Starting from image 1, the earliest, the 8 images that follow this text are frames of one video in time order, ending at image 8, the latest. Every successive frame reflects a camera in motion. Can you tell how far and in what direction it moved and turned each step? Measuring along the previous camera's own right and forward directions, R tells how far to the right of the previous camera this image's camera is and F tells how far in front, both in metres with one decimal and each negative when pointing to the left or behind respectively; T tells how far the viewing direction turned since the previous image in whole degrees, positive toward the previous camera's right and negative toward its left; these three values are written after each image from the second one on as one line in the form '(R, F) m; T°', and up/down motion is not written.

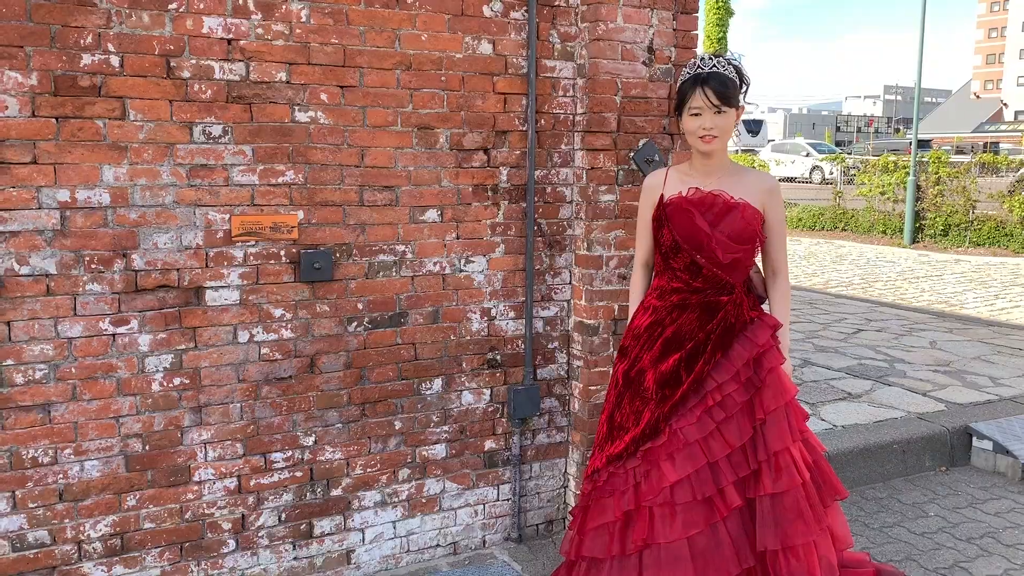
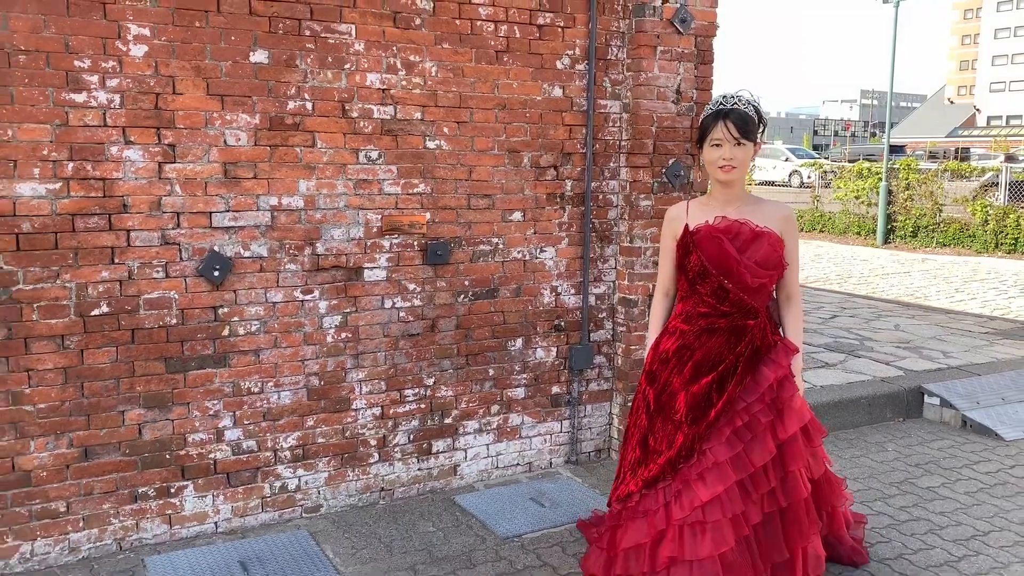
(-0.4, -1.1) m; +1°
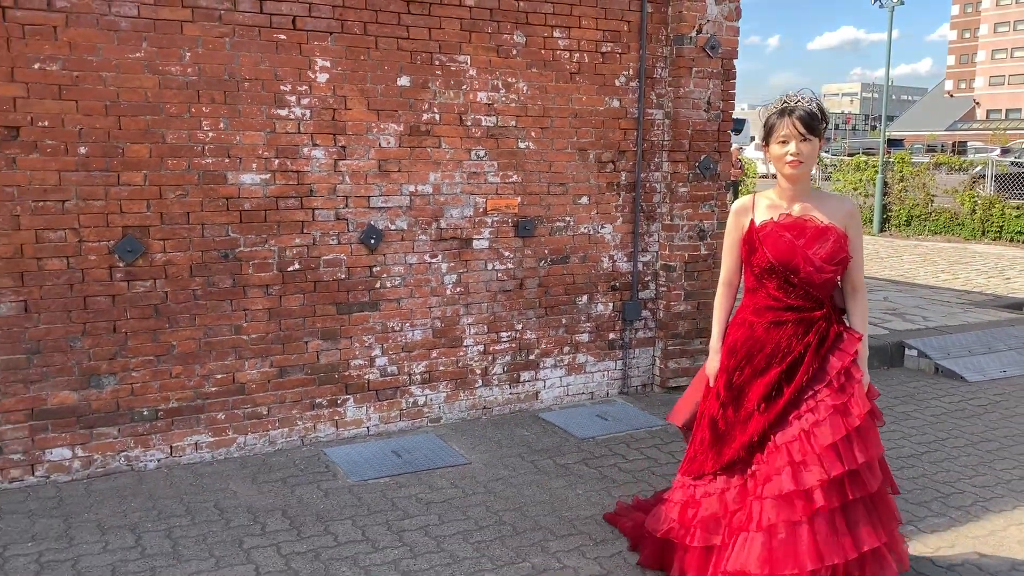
(-0.4, -1.2) m; 0°
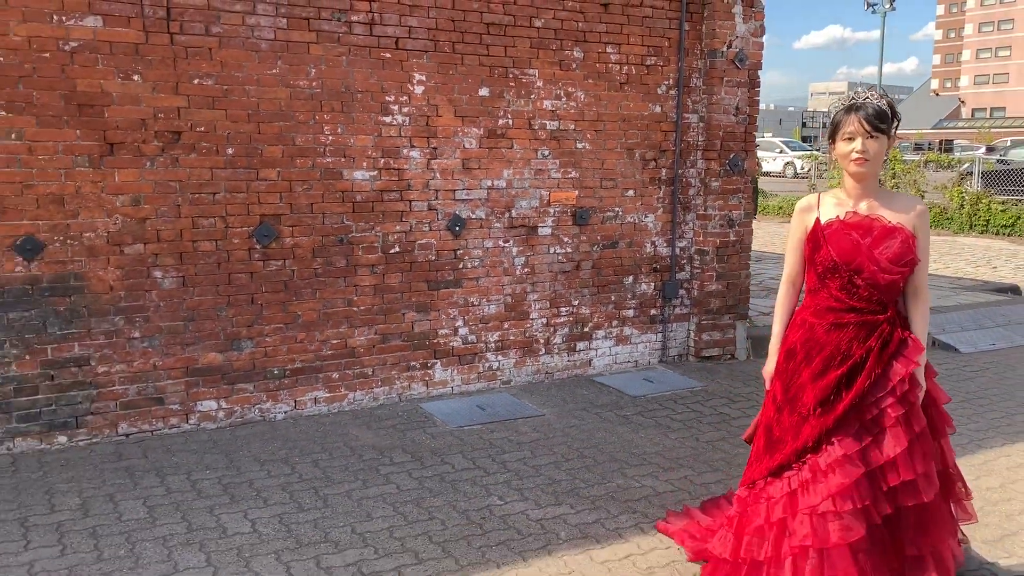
(-0.5, -0.8) m; +1°
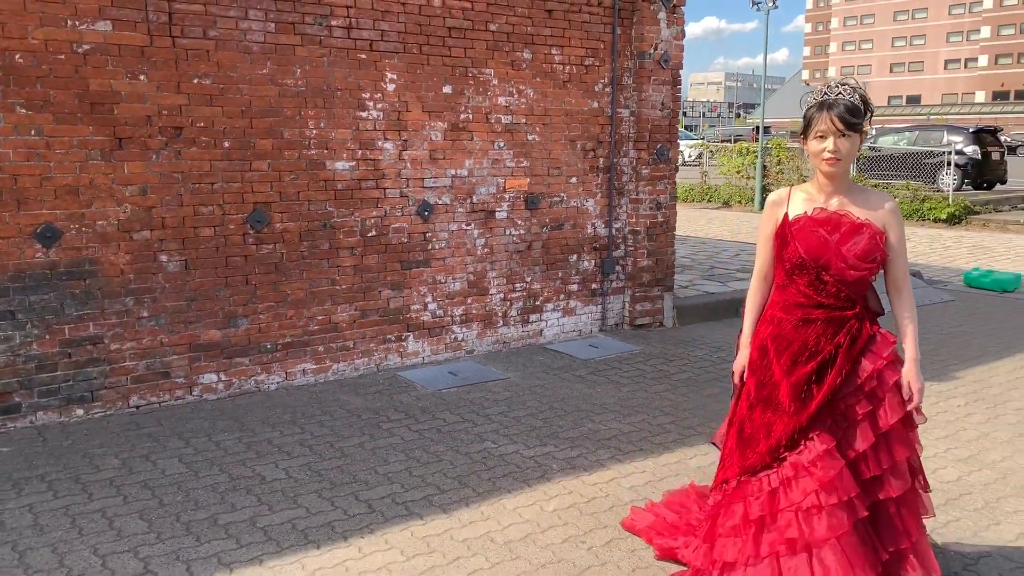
(-0.5, -0.6) m; +7°
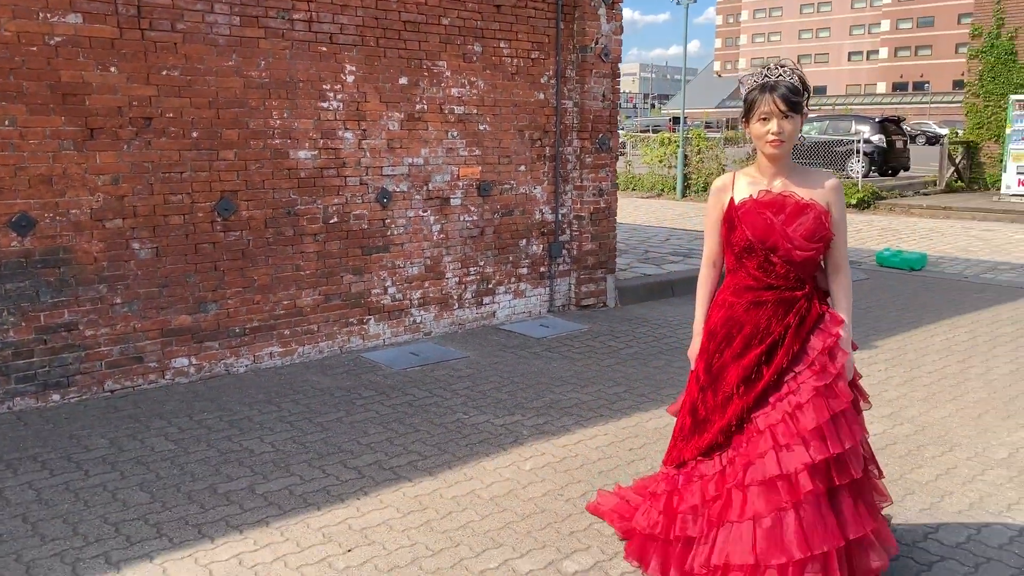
(-0.3, -0.3) m; +5°
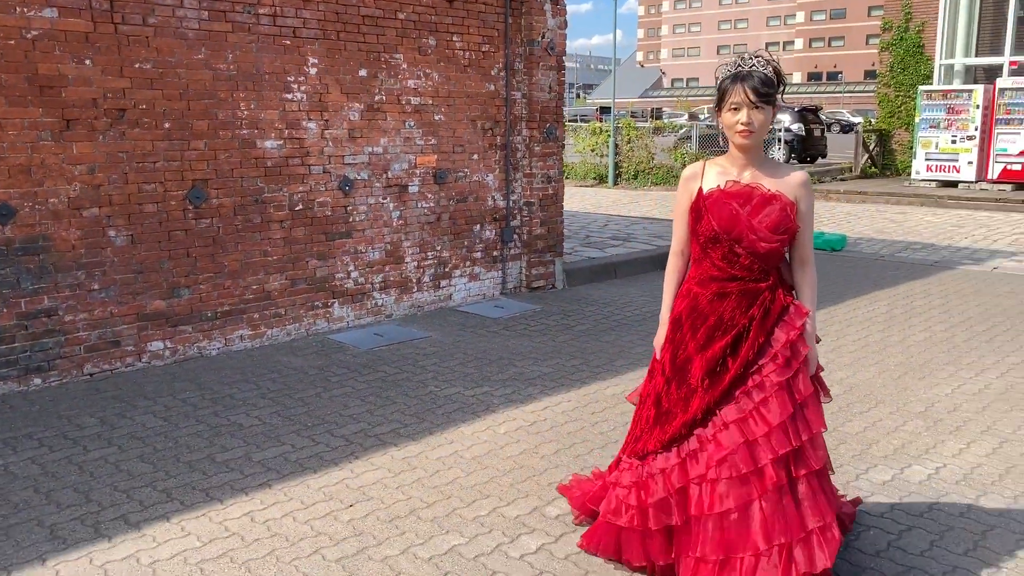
(-0.2, -0.4) m; +5°
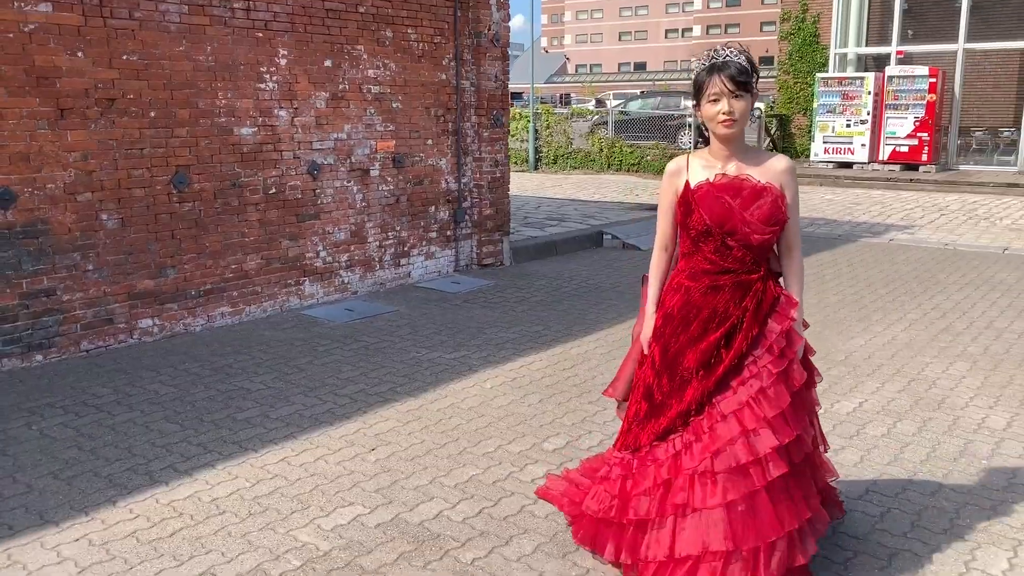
(-0.4, -0.5) m; +6°
